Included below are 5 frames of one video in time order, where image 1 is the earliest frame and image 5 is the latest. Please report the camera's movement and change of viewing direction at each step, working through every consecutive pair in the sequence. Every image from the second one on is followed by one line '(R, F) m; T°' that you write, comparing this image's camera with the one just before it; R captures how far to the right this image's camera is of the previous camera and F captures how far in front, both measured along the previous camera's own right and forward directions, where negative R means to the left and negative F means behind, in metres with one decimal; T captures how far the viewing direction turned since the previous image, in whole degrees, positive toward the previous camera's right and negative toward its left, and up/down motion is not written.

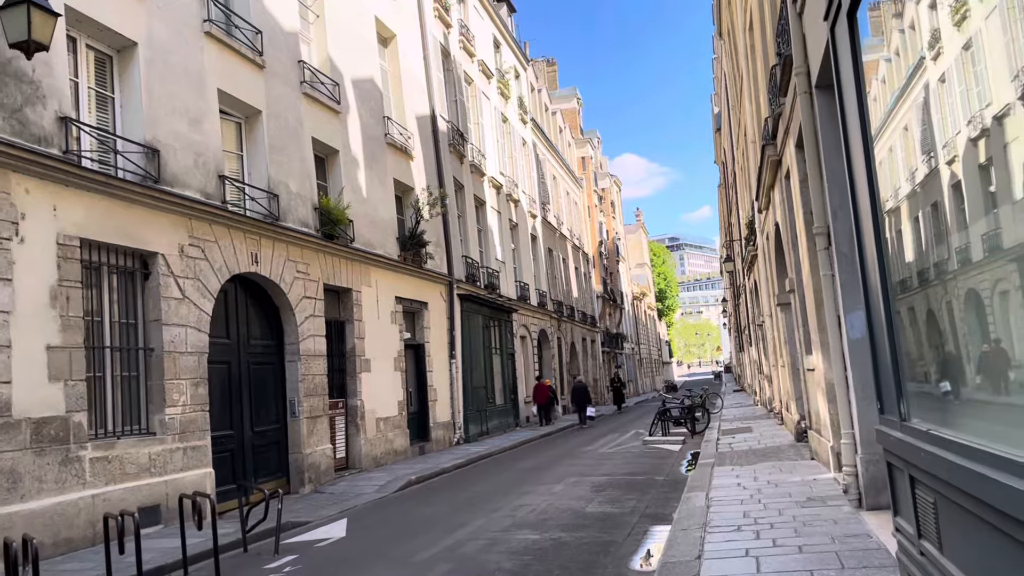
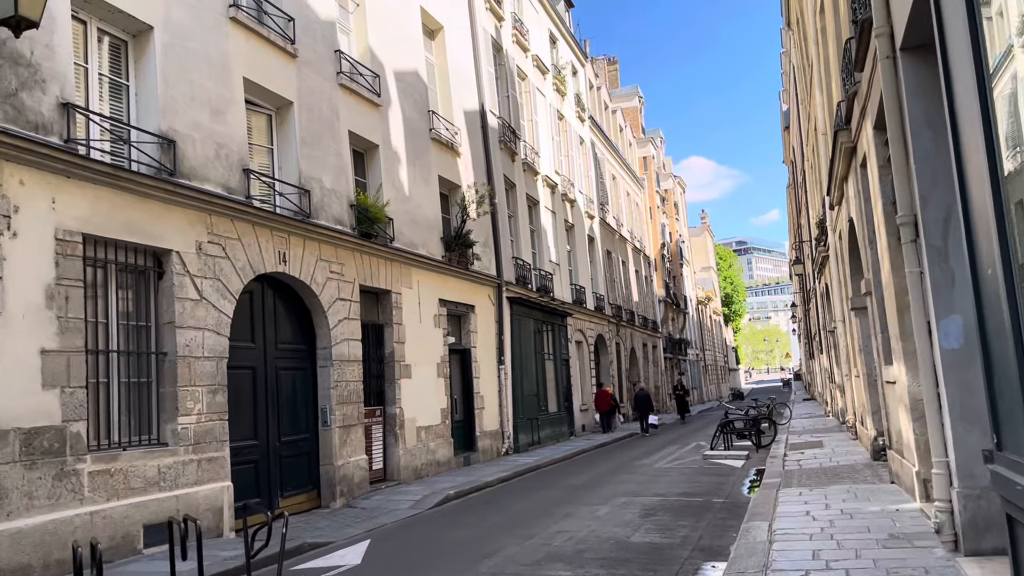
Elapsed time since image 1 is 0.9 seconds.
(+0.3, +0.9) m; -4°
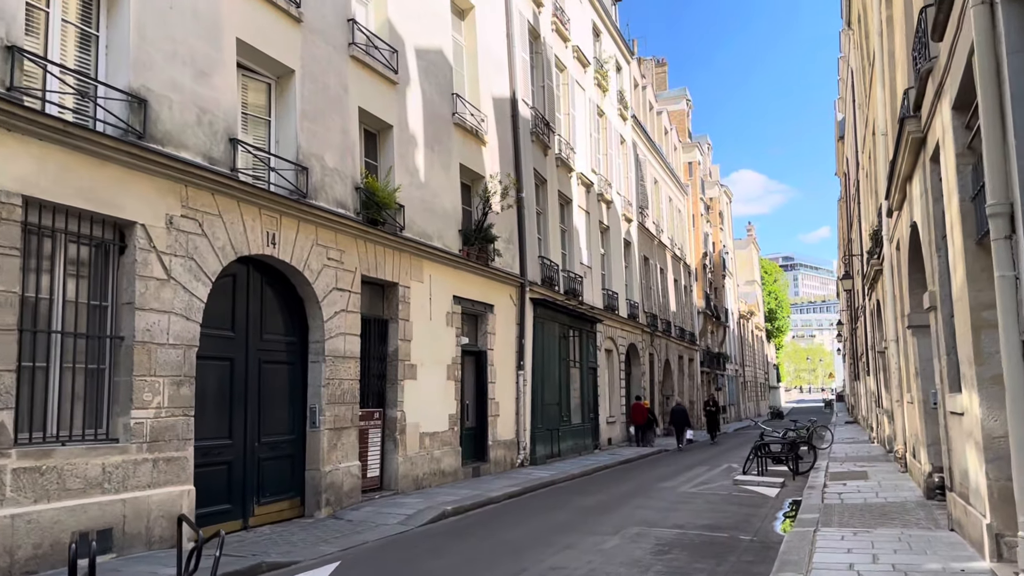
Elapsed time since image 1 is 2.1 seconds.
(+0.4, +1.2) m; -3°
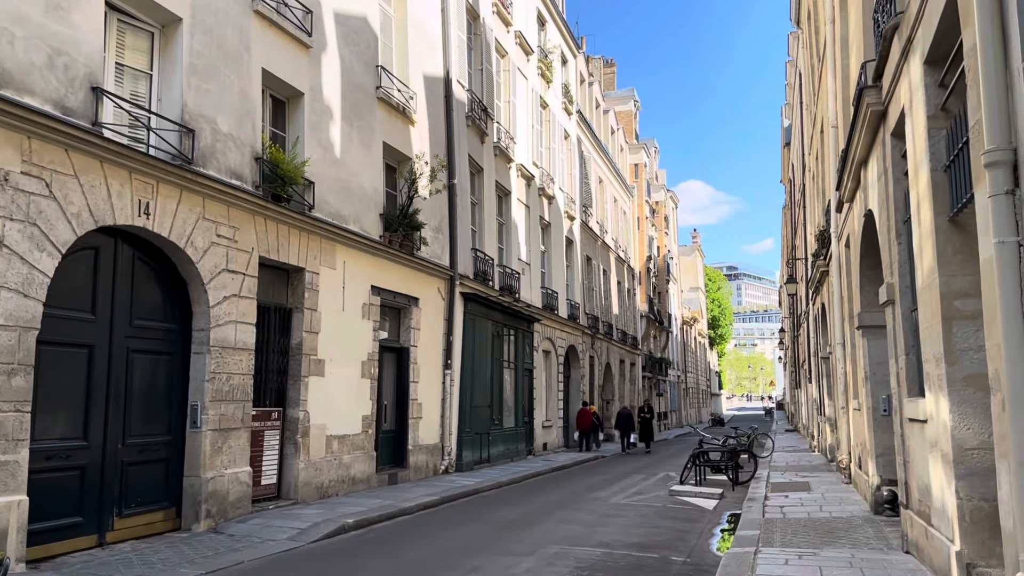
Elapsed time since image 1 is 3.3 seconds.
(+0.4, +1.1) m; +4°
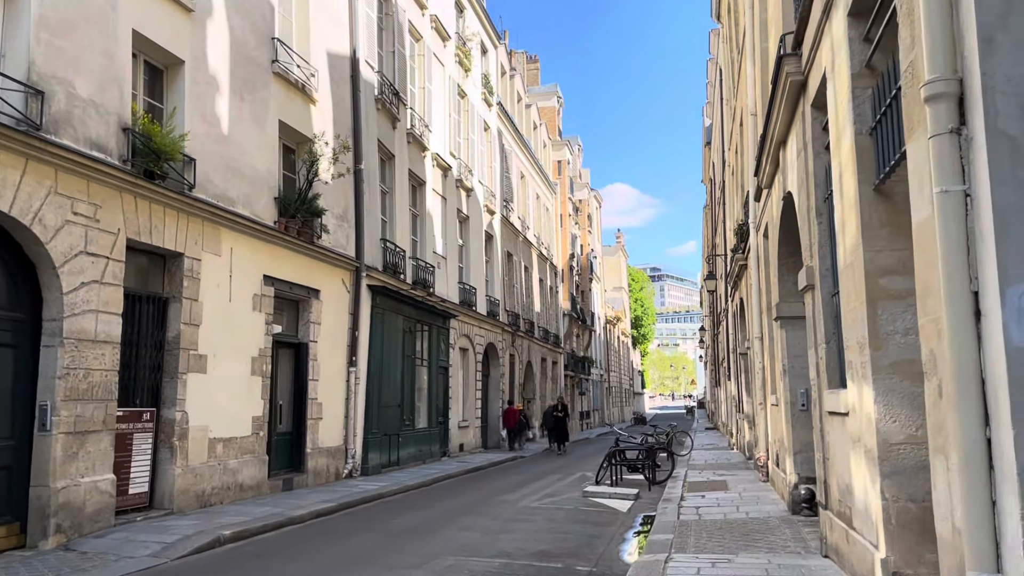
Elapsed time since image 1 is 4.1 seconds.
(+0.3, +0.8) m; +5°
